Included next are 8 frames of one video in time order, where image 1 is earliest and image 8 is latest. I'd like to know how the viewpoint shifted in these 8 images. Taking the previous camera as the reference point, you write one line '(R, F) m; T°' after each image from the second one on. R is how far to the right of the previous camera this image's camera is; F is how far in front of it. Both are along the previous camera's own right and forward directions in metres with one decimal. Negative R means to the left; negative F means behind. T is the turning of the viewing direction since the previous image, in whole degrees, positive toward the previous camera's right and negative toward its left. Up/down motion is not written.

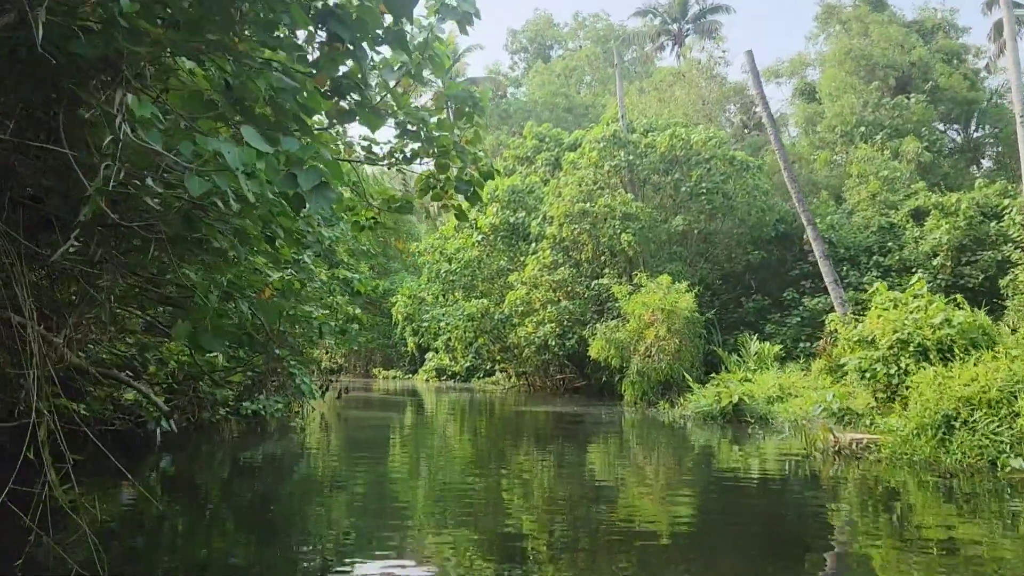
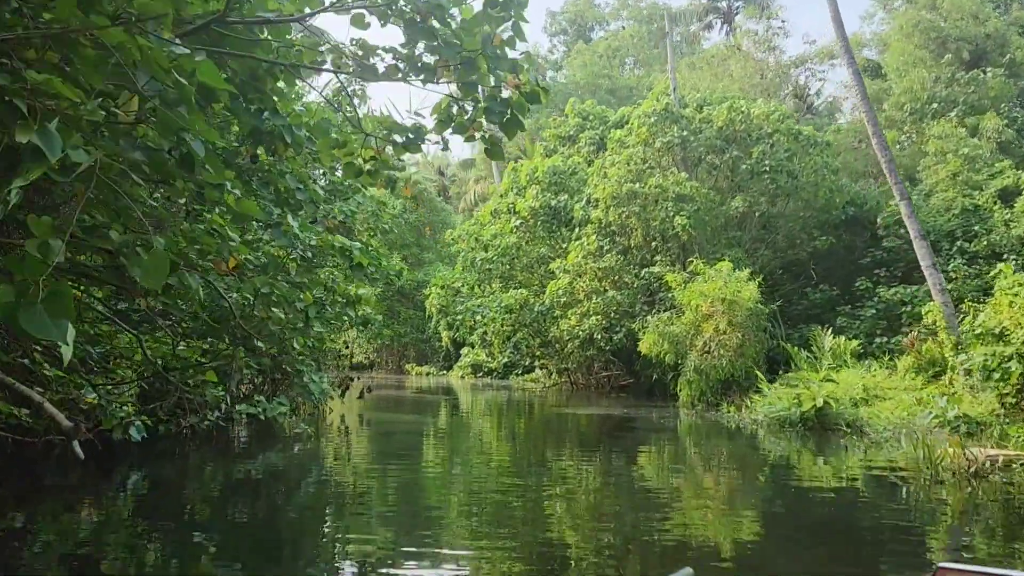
(-0.1, +1.4) m; -2°
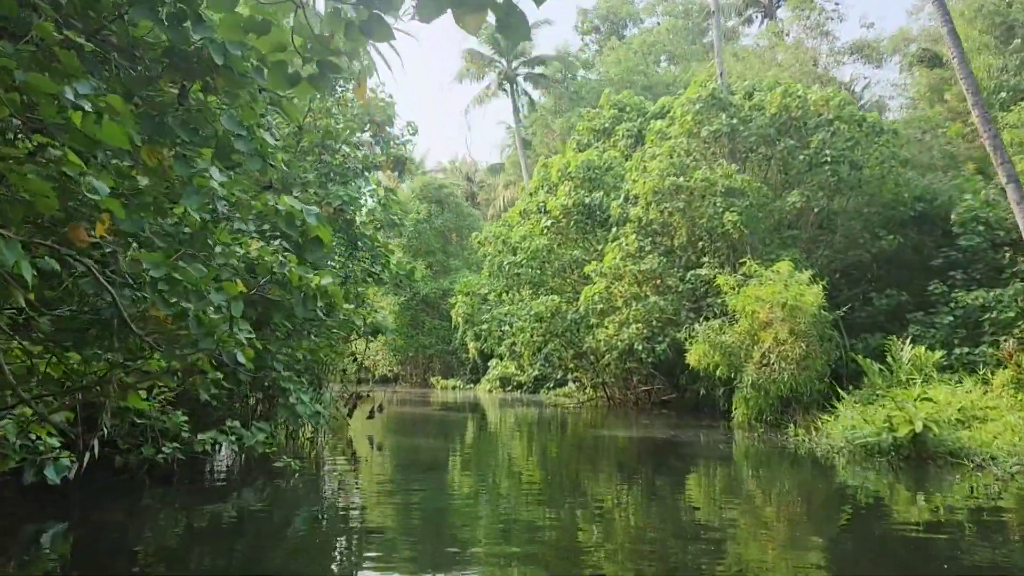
(0.0, +1.4) m; -2°
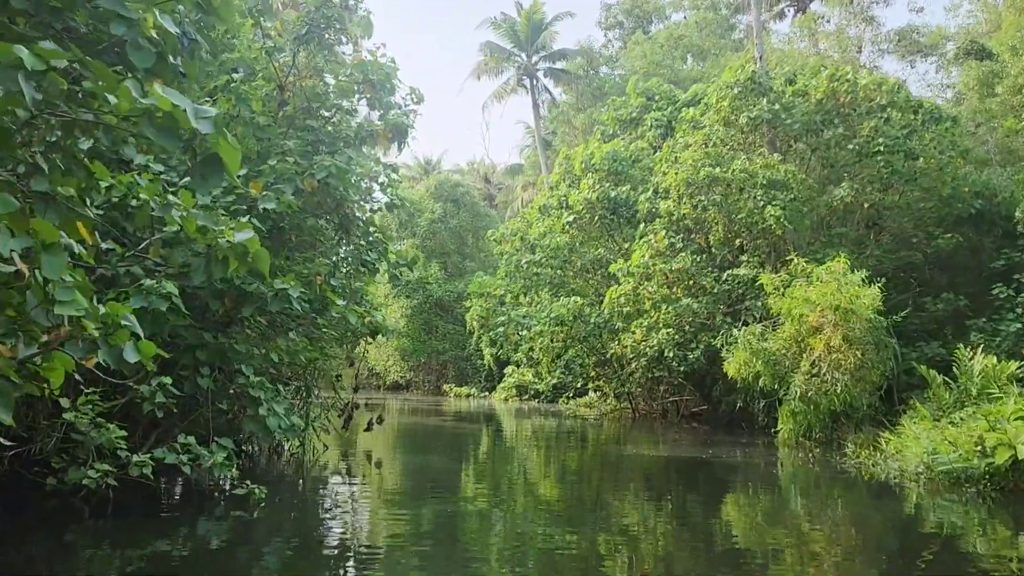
(0.0, +1.1) m; -1°
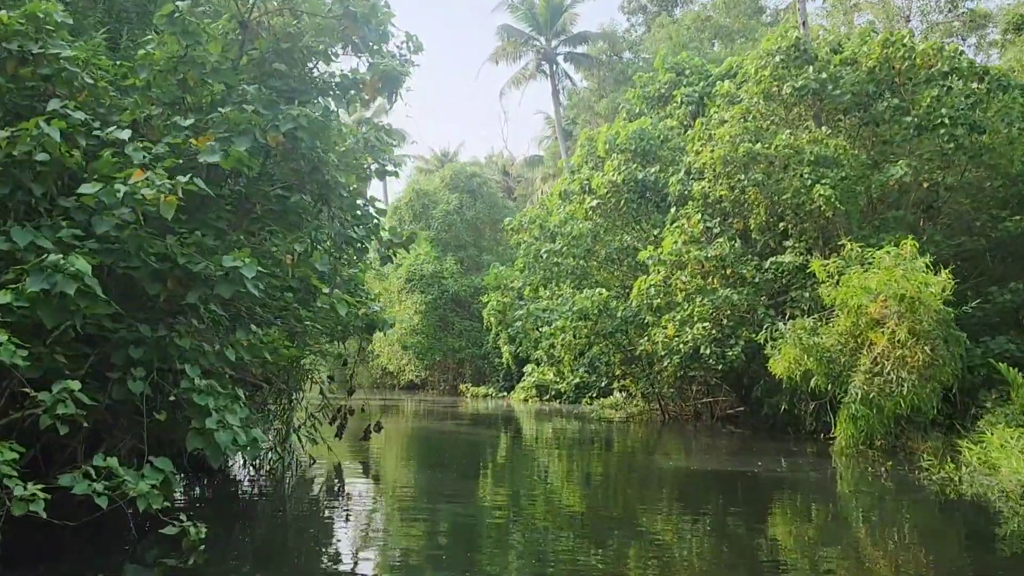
(0.0, +1.1) m; -1°
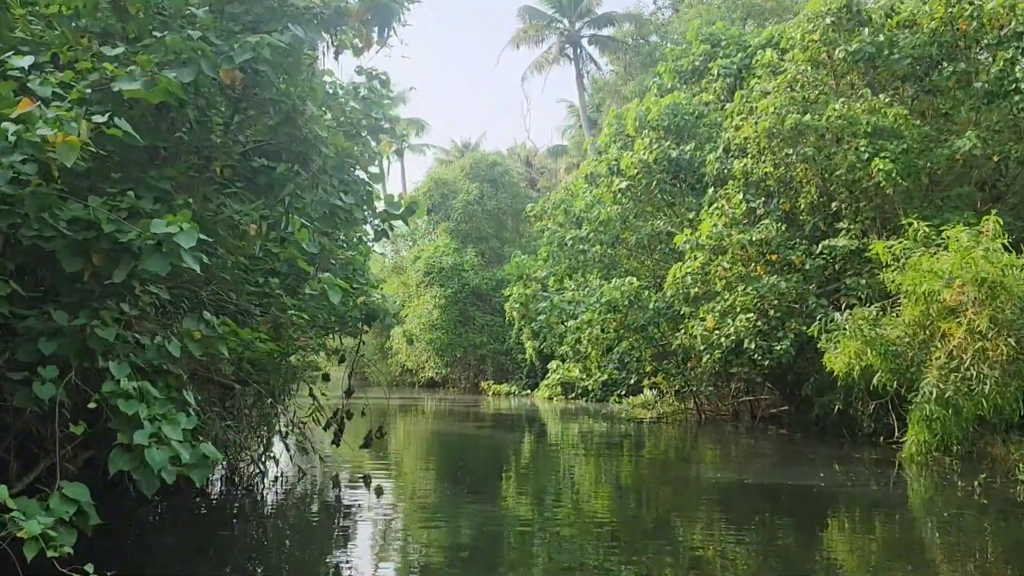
(0.0, +1.0) m; -1°
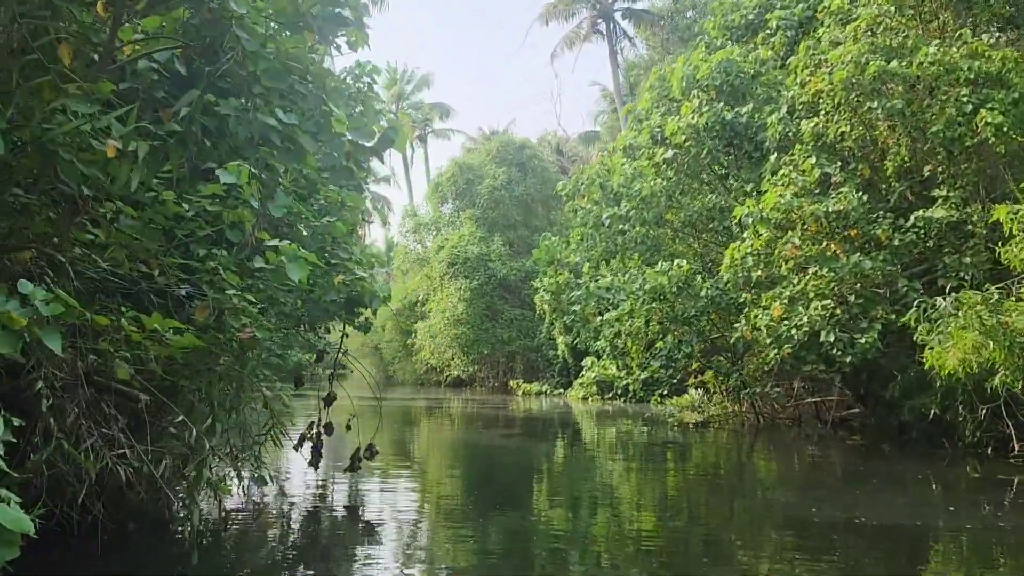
(0.0, +1.5) m; -2°
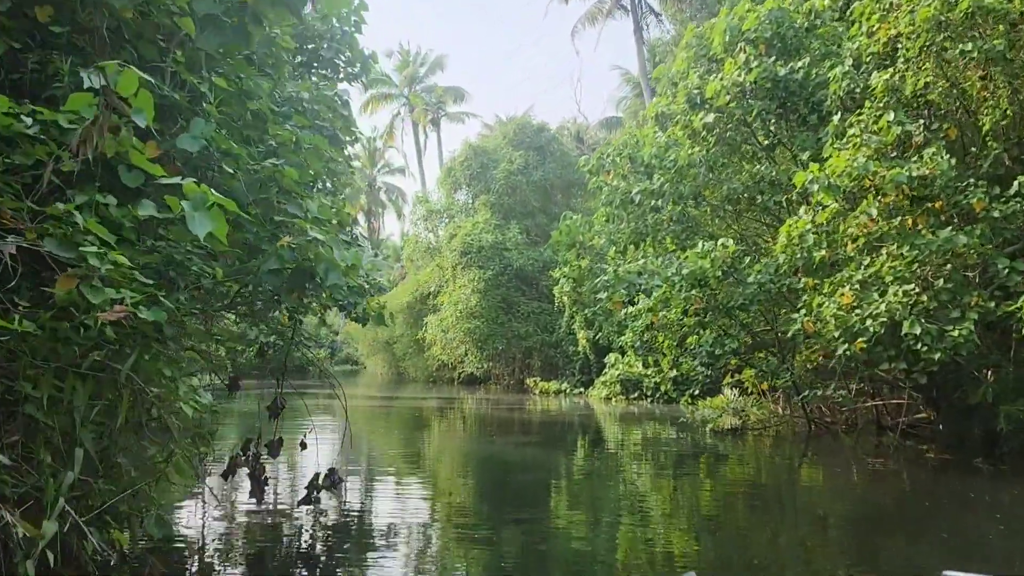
(0.0, +1.3) m; -1°
